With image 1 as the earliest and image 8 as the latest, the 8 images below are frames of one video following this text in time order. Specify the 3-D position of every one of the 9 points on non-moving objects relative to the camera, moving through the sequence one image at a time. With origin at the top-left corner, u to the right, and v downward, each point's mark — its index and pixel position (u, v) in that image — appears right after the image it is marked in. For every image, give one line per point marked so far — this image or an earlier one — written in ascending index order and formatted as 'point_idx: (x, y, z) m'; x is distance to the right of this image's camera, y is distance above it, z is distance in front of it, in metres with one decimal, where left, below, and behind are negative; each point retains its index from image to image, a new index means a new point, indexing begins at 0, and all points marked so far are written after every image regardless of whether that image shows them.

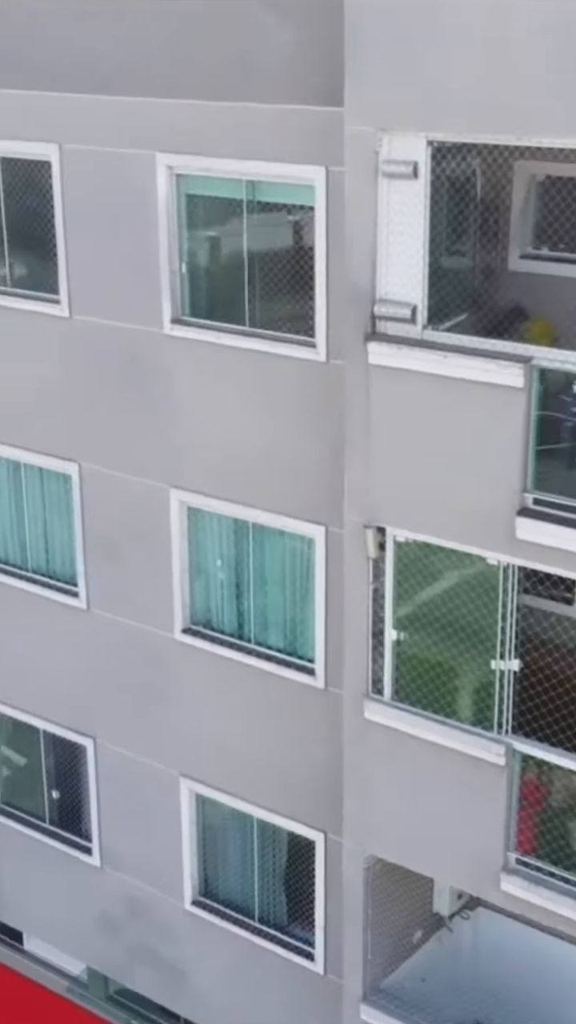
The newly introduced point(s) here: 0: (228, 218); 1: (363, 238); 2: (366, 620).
0: (-0.5, +2.2, +10.5) m
1: (+0.5, +1.8, +9.3) m
2: (+0.6, -0.8, +10.1) m
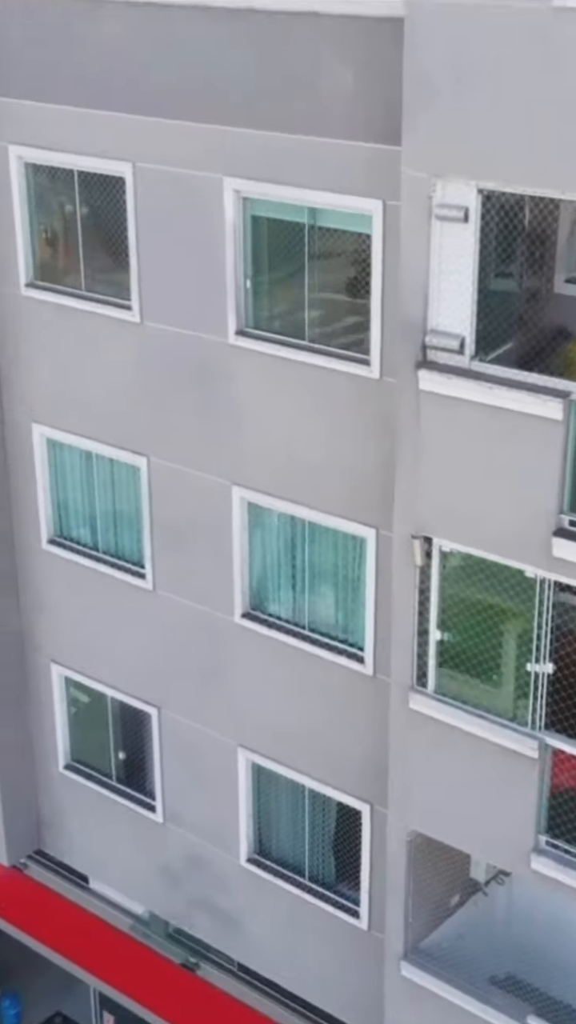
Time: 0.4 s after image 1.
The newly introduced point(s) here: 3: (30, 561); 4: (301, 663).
0: (0.0, +2.2, +11.2) m
1: (+0.9, +1.7, +10.0) m
2: (+1.0, -0.8, +10.9) m
3: (-2.7, -0.5, +14.6) m
4: (+0.1, -1.3, +12.5) m
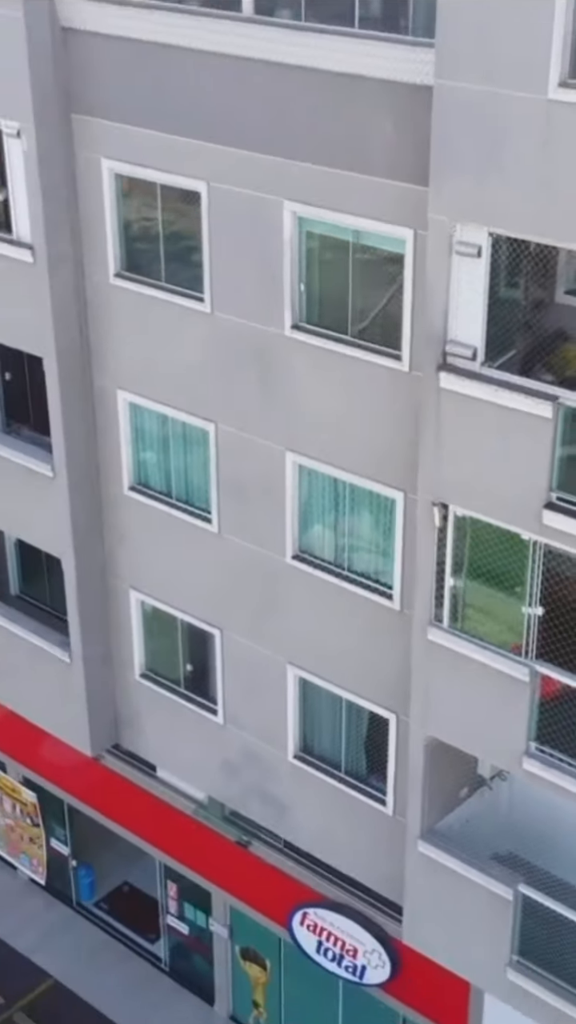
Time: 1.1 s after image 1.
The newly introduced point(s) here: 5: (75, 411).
0: (+0.5, +2.5, +13.6) m
1: (+1.3, +1.9, +12.3) m
2: (+1.4, -0.5, +13.5) m
3: (-2.2, +0.1, +17.2) m
4: (+0.6, -0.9, +15.1) m
5: (-2.5, +1.2, +16.5) m
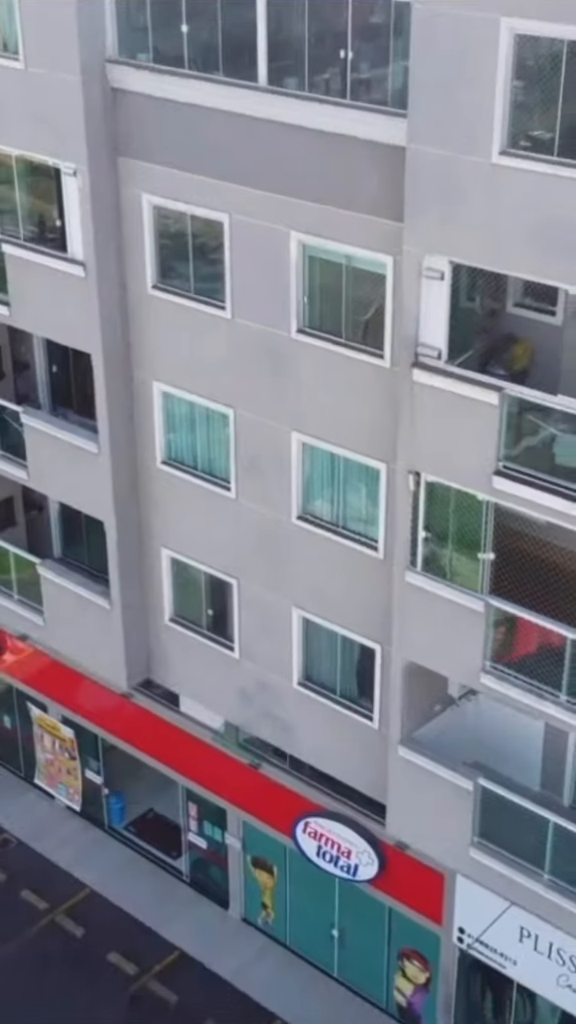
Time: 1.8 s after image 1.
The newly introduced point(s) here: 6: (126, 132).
0: (+0.6, +2.9, +17.1) m
1: (+1.4, +2.3, +15.8) m
2: (+1.5, -0.1, +17.0) m
3: (-2.1, +0.6, +20.7) m
4: (+0.7, -0.5, +18.6) m
5: (-2.4, +1.6, +20.0) m
6: (-2.2, +5.0, +18.4) m
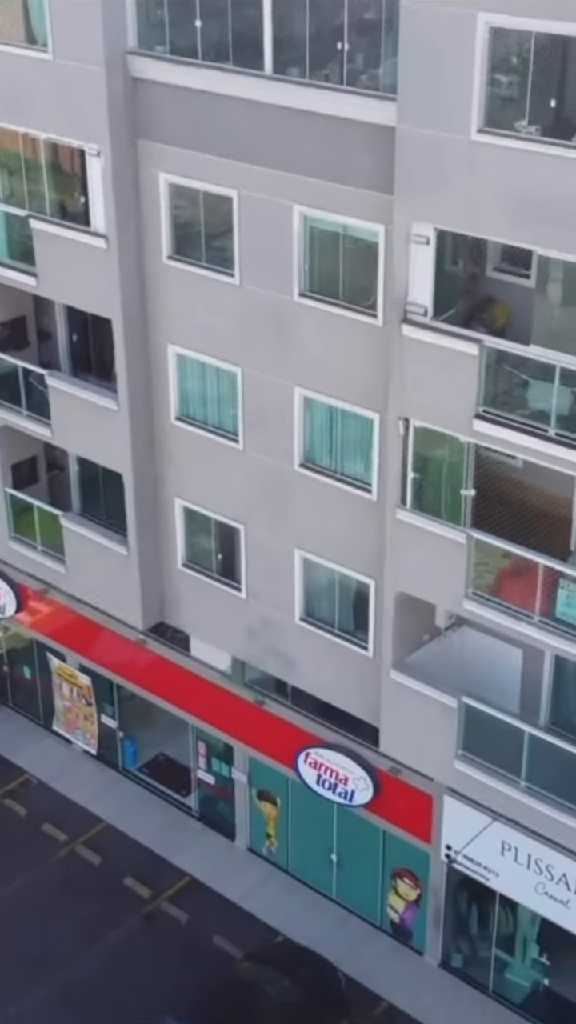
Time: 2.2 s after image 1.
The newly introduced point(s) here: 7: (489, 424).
0: (+0.6, +3.7, +19.1) m
1: (+1.5, +3.1, +17.8) m
2: (+1.5, +0.6, +19.0) m
3: (-2.1, +1.3, +22.7) m
4: (+0.7, +0.3, +20.6) m
5: (-2.4, +2.4, +22.0) m
6: (-2.1, +5.8, +20.4) m
7: (+2.6, +1.1, +17.7) m
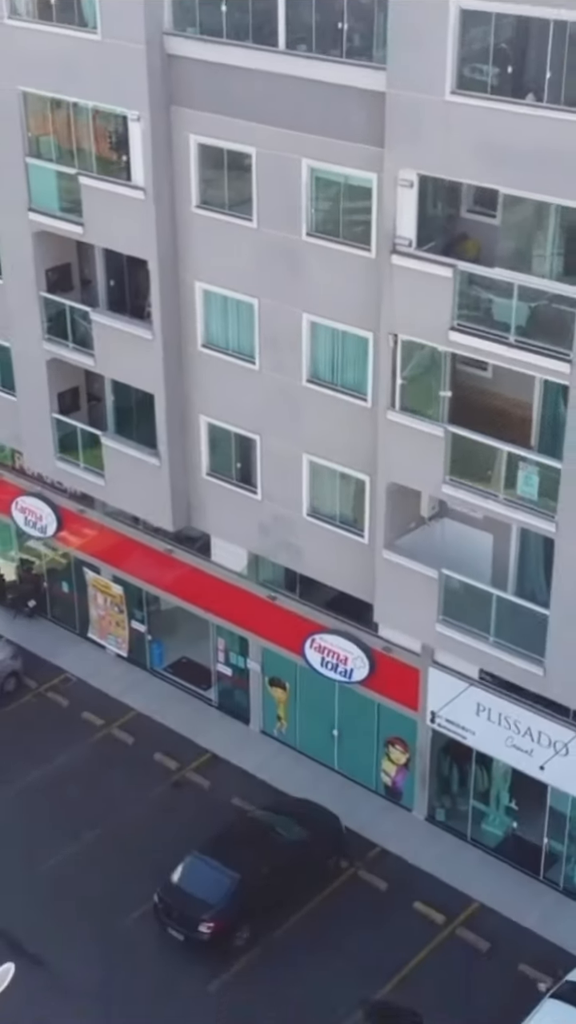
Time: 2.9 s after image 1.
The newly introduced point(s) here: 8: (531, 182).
0: (+0.8, +5.4, +23.1) m
1: (+1.6, +4.7, +21.9) m
2: (+1.7, +2.3, +23.1) m
3: (-1.9, +3.0, +26.8) m
4: (+0.9, +1.9, +24.7) m
5: (-2.2, +4.1, +26.1) m
6: (-2.0, +7.5, +24.5) m
7: (+2.7, +2.8, +21.7) m
8: (+3.4, +4.6, +19.6) m
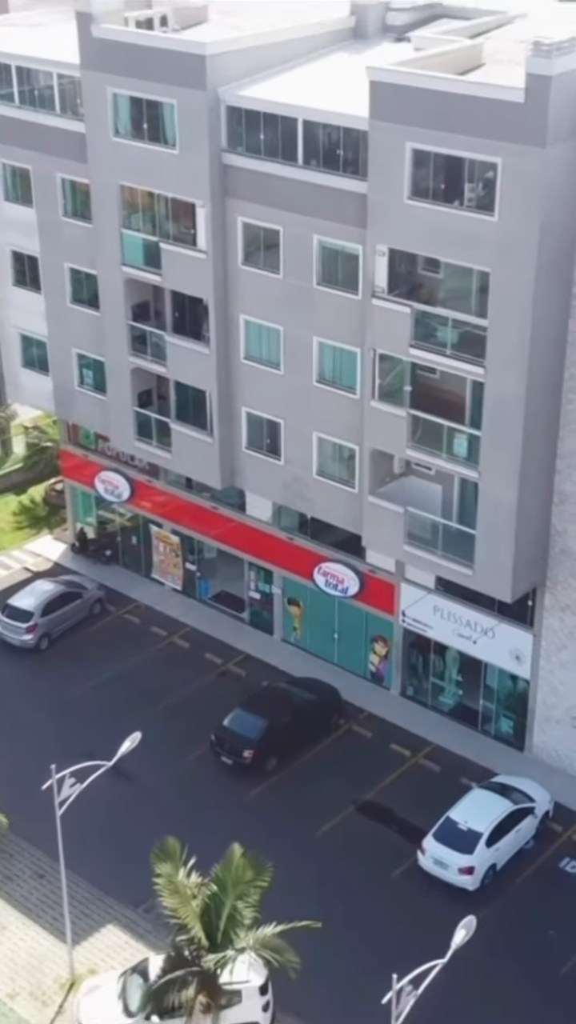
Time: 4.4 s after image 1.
0: (+1.2, +6.5, +34.9) m
1: (+2.0, +5.9, +33.7) m
2: (+2.1, +3.4, +34.8) m
3: (-1.5, +4.0, +38.6) m
4: (+1.3, +3.0, +36.4) m
5: (-1.8, +5.1, +37.9) m
6: (-1.6, +8.5, +36.3) m
7: (+3.1, +3.9, +33.5) m
8: (+3.8, +5.8, +31.4) m
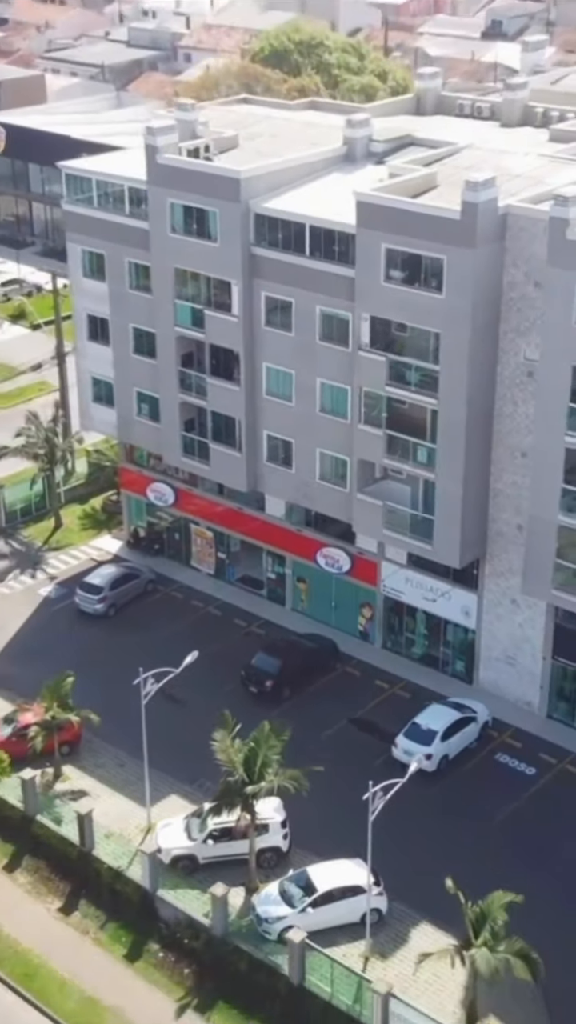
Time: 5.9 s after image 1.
0: (+1.5, +6.7, +48.5) m
1: (+2.4, +6.2, +47.2) m
2: (+2.4, +3.7, +48.3) m
3: (-1.1, +4.2, +52.0) m
4: (+1.6, +3.2, +49.9) m
5: (-1.5, +5.3, +51.4) m
6: (-1.2, +8.8, +49.9) m
7: (+3.5, +4.2, +46.9) m
8: (+4.2, +6.2, +45.0) m
